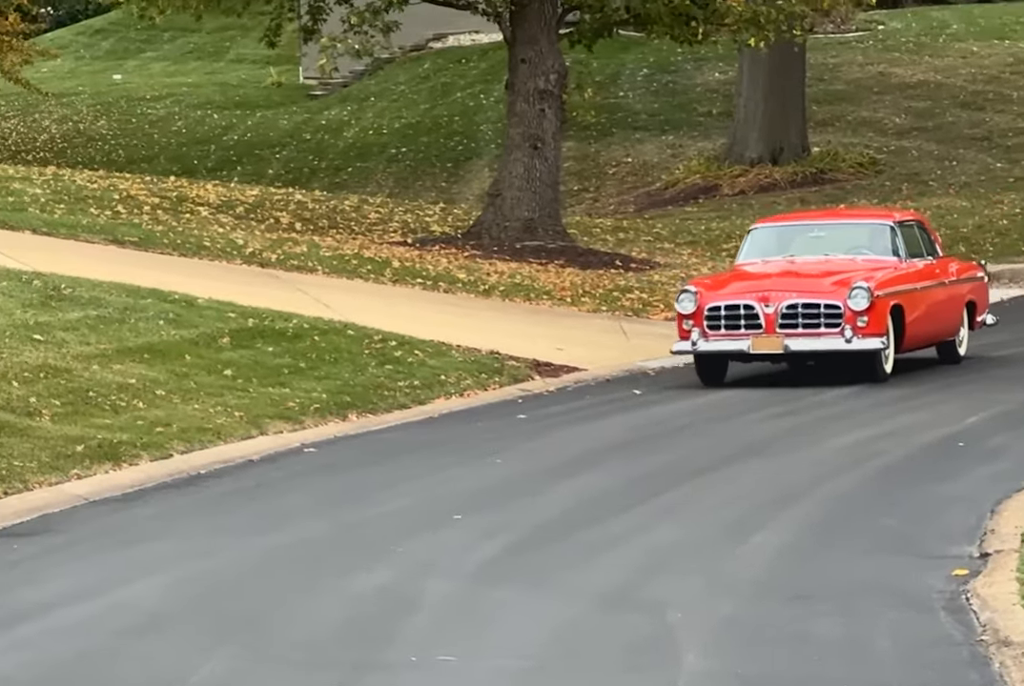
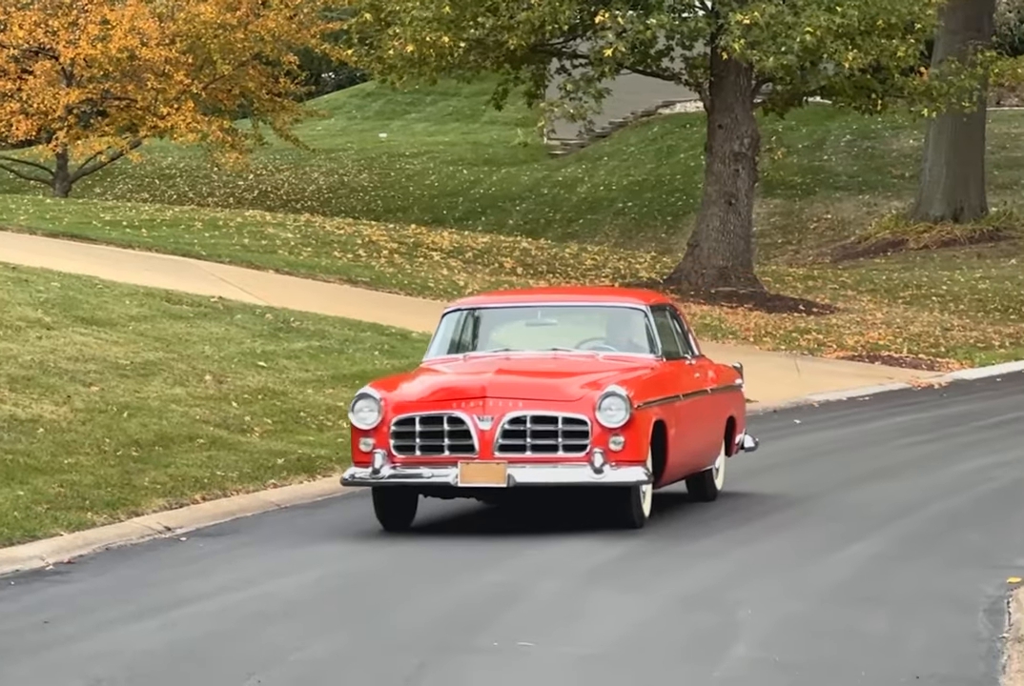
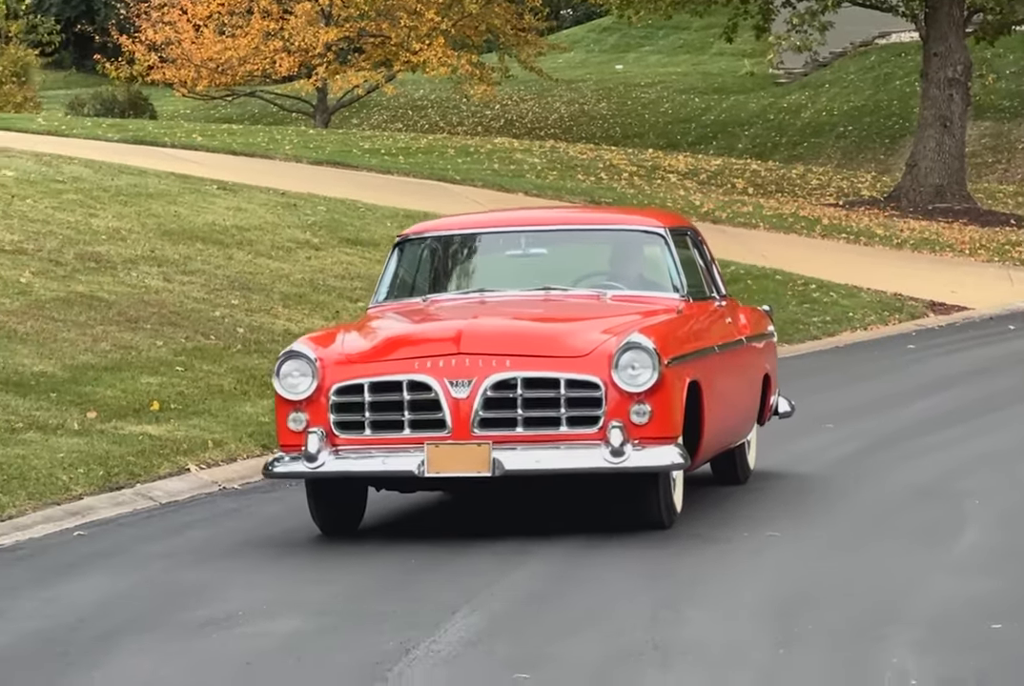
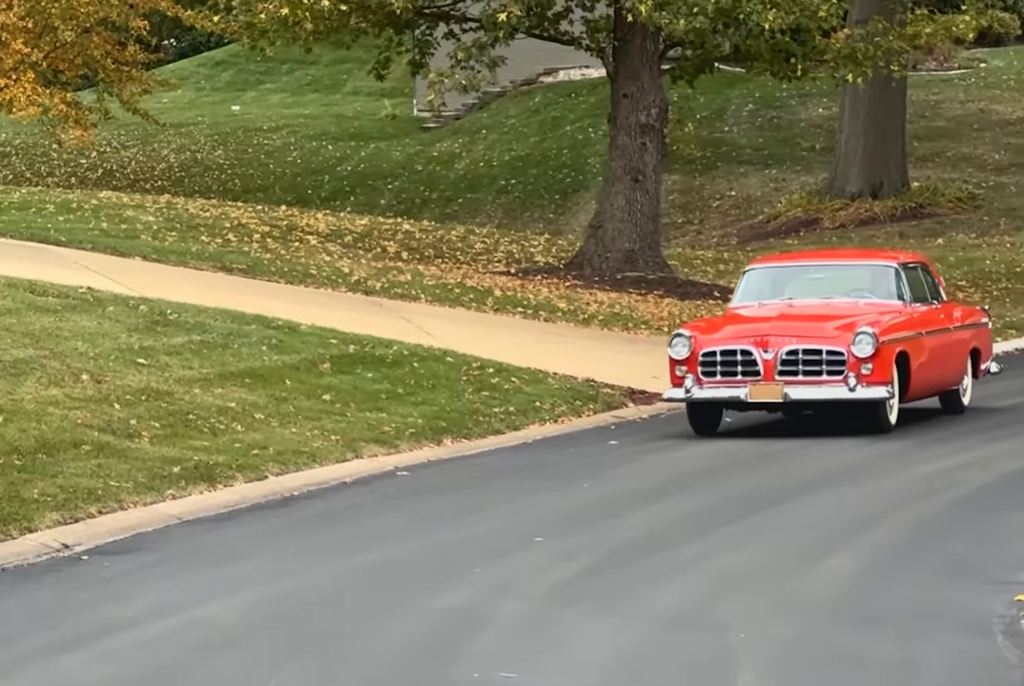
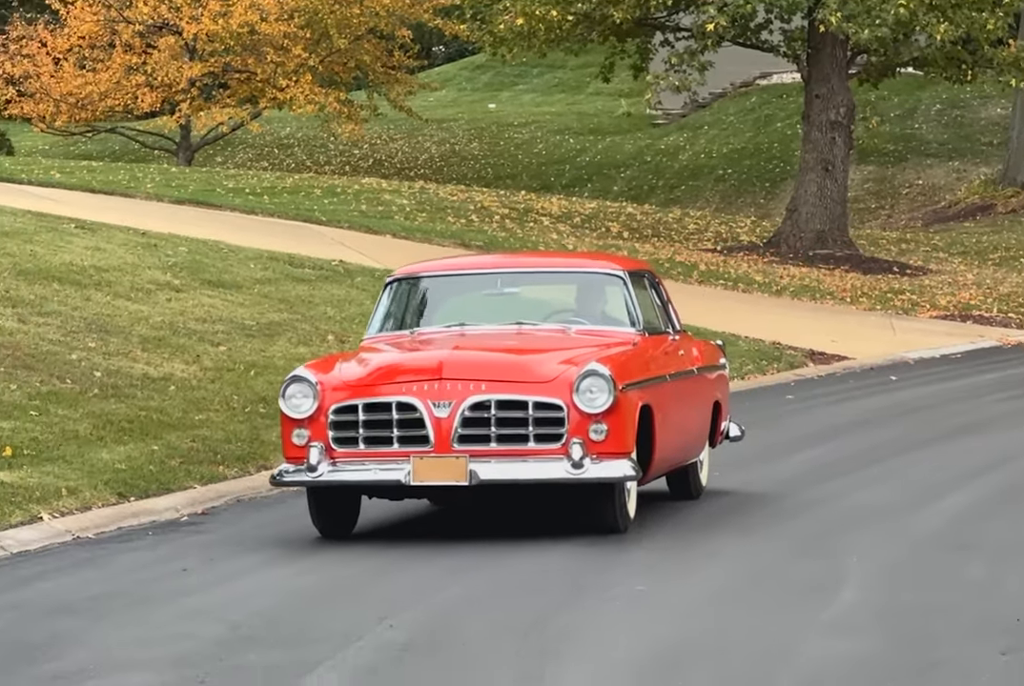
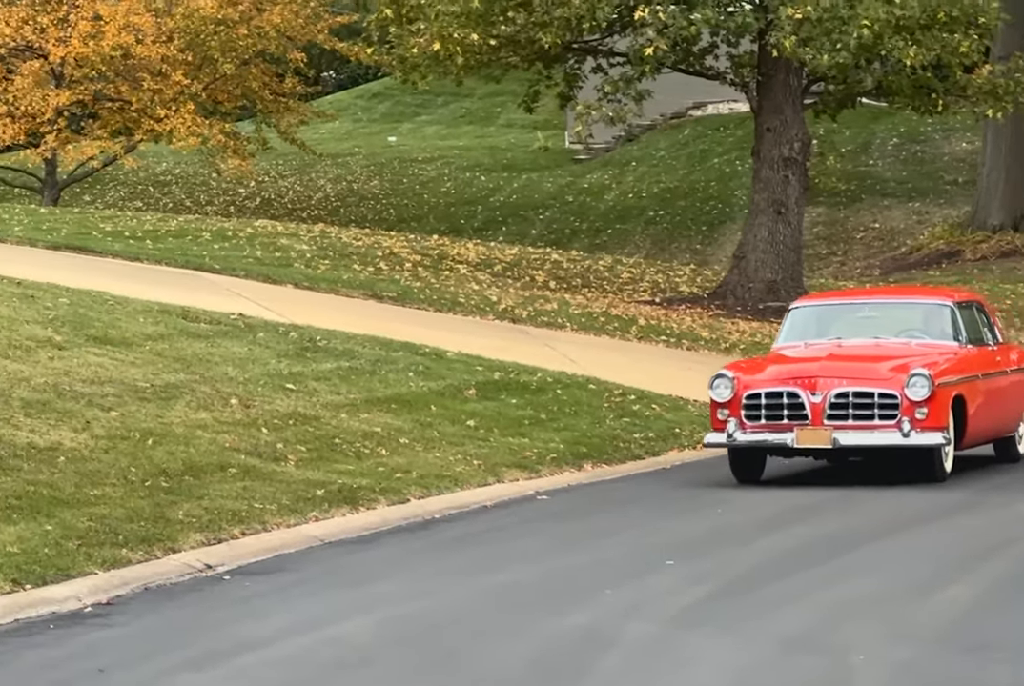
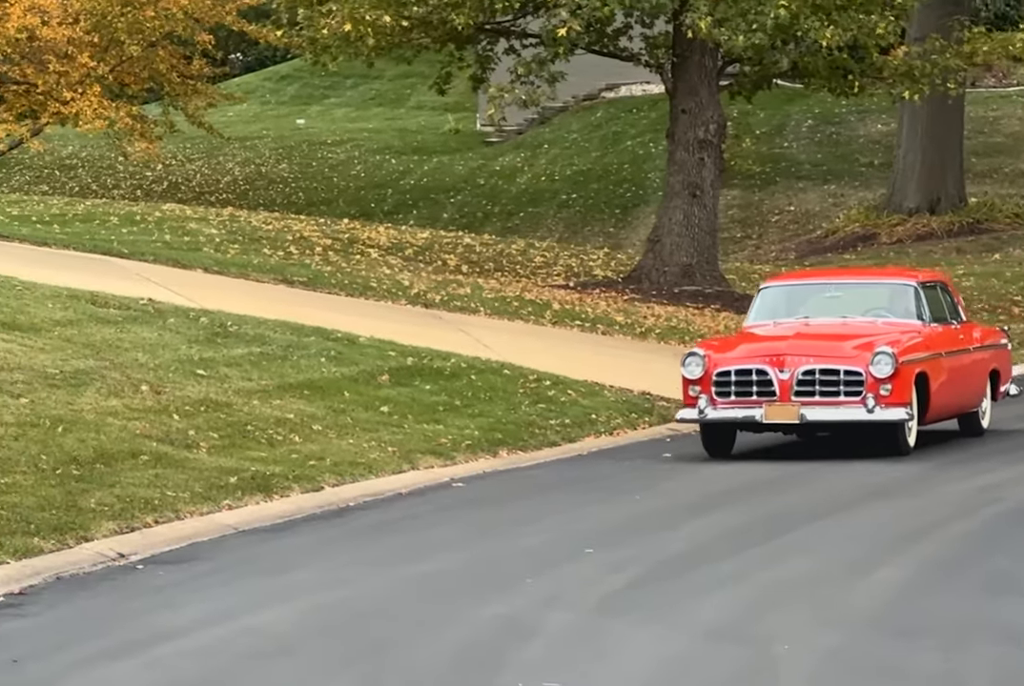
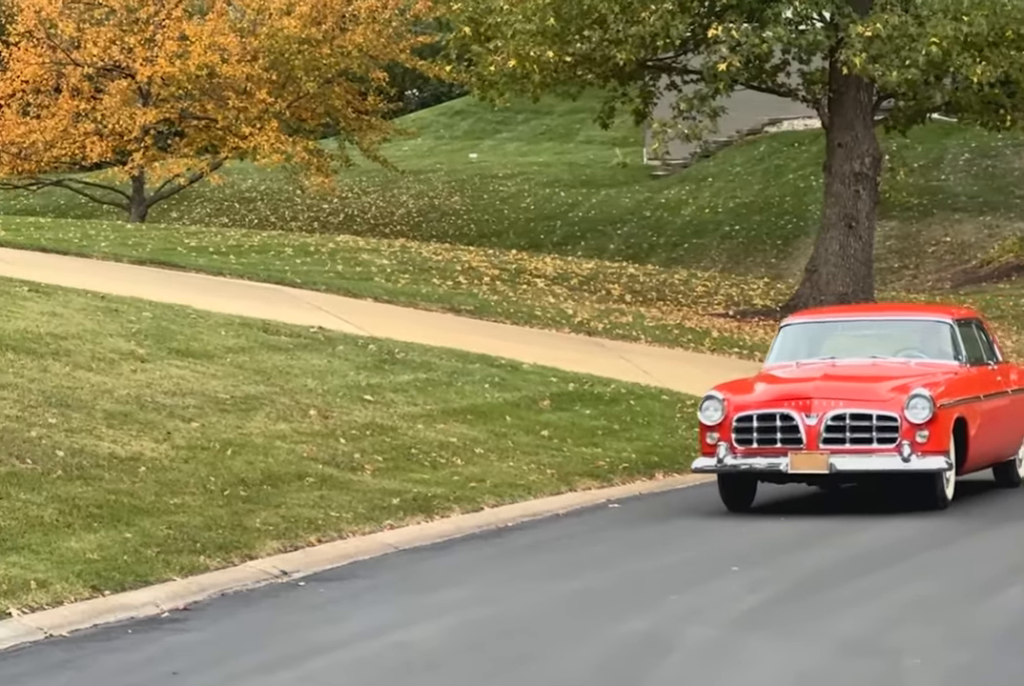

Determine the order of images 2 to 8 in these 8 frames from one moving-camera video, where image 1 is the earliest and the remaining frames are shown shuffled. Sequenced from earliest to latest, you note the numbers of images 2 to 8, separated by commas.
4, 7, 6, 8, 2, 5, 3
